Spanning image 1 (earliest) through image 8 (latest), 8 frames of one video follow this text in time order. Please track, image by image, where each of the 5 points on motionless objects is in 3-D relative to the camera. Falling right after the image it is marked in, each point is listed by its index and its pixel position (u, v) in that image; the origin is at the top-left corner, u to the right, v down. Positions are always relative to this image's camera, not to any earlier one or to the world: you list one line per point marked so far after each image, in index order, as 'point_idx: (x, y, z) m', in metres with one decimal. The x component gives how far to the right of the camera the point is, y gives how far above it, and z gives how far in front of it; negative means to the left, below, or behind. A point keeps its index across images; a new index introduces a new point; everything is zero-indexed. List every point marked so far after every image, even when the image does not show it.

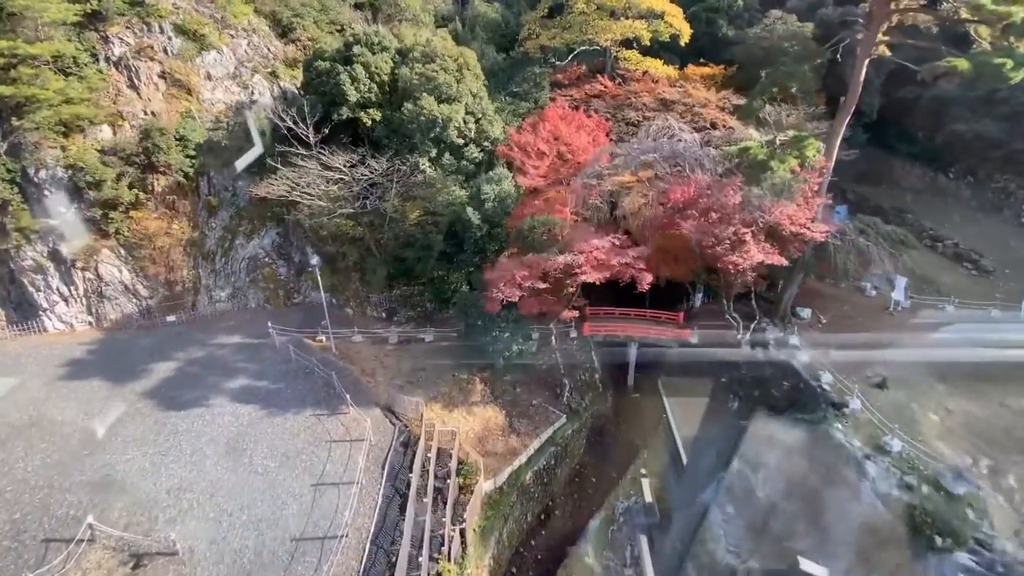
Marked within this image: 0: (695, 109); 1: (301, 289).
0: (+3.7, +3.6, +10.3) m
1: (-4.5, 0.0, +10.6) m
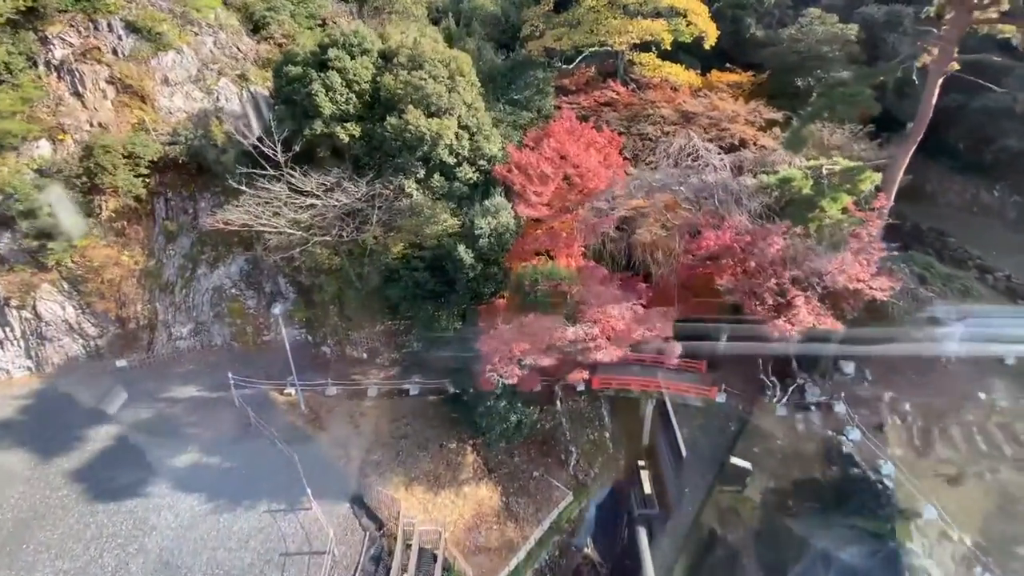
0: (+3.7, +2.9, +9.0) m
1: (-4.5, -0.7, +9.4) m
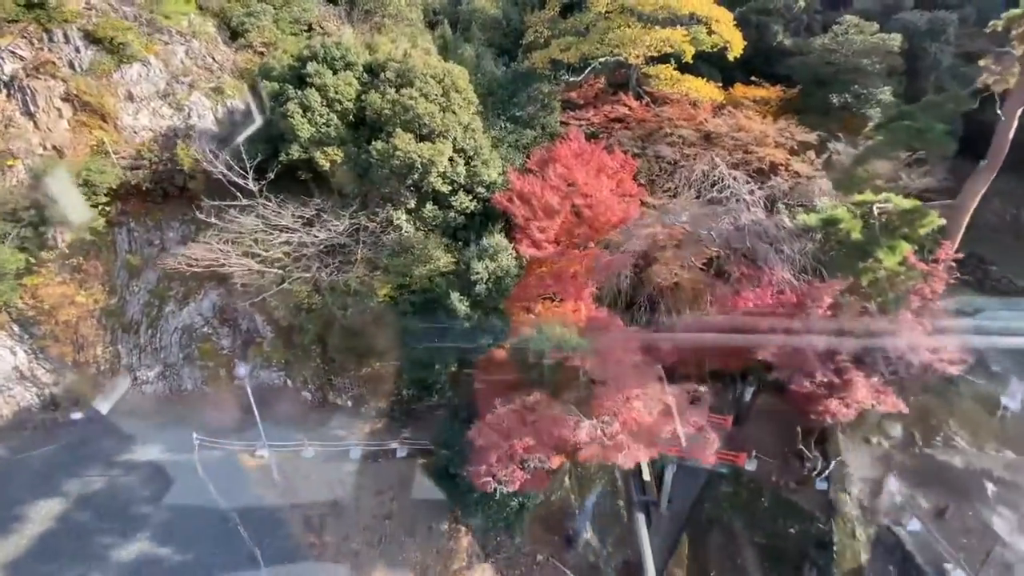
0: (+3.8, +2.2, +8.0) m
1: (-4.5, -1.3, +8.5) m
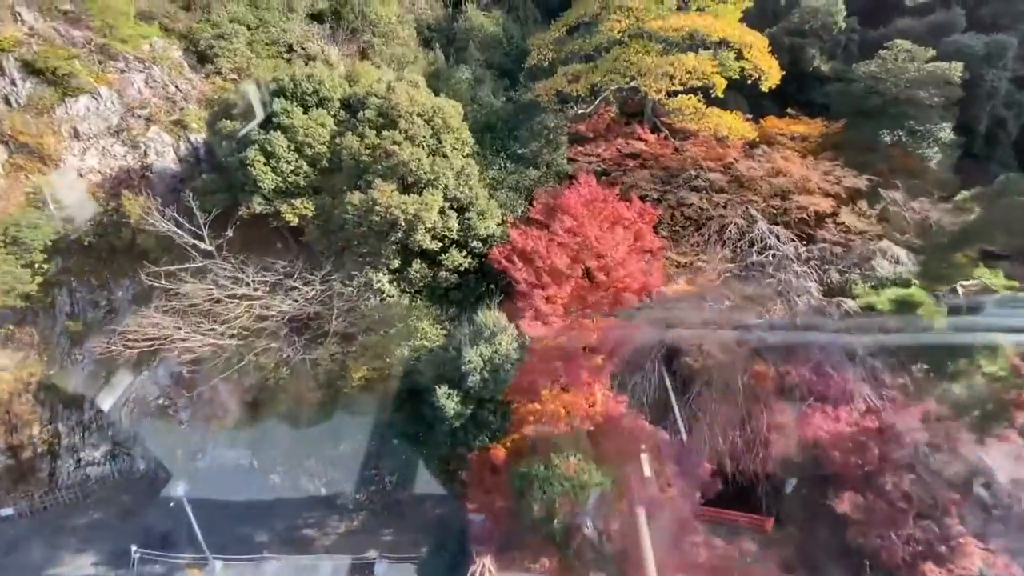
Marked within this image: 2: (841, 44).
0: (+3.8, +1.3, +6.9) m
1: (-4.5, -2.3, +7.4) m
2: (+5.6, +4.1, +8.6) m
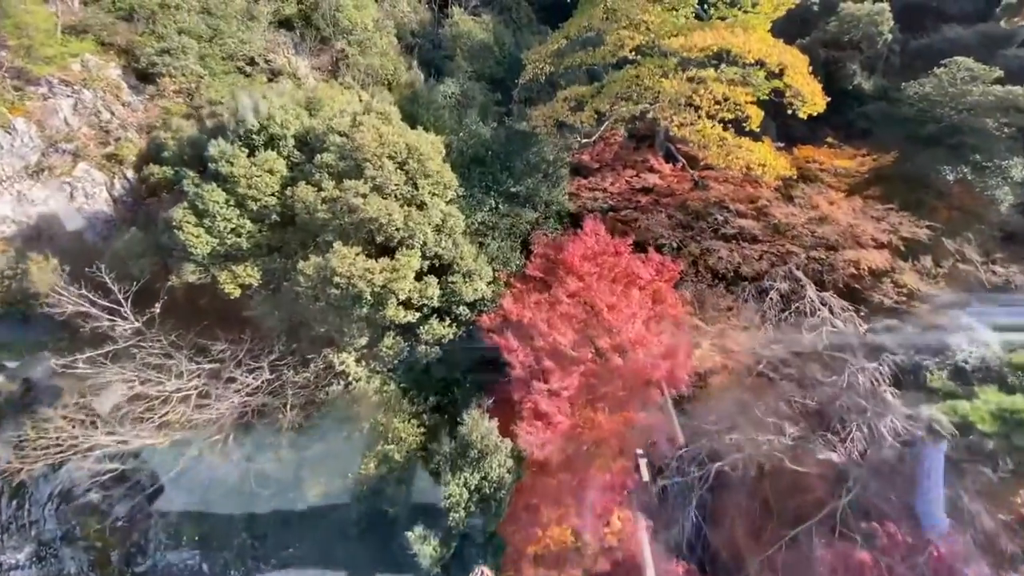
0: (+3.7, +0.5, +5.8) m
1: (-4.5, -3.2, +6.2) m
2: (+5.4, +3.4, +7.4) m
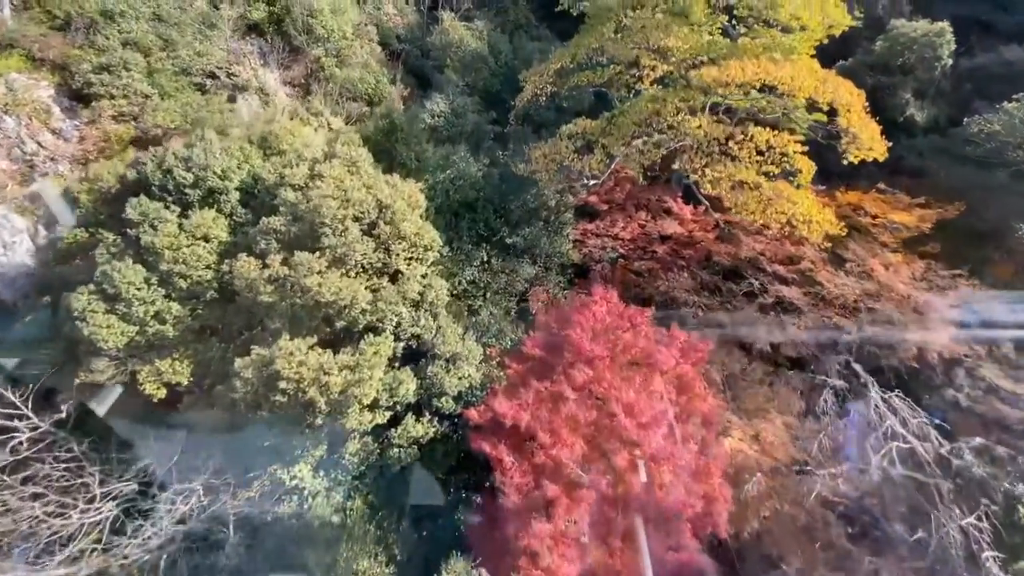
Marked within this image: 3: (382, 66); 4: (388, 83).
0: (+3.6, -0.3, +4.8) m
1: (-4.6, -4.0, +5.2) m
2: (+5.4, +2.6, +6.3) m
3: (-2.2, +3.8, +8.6) m
4: (-2.1, +3.4, +8.4) m
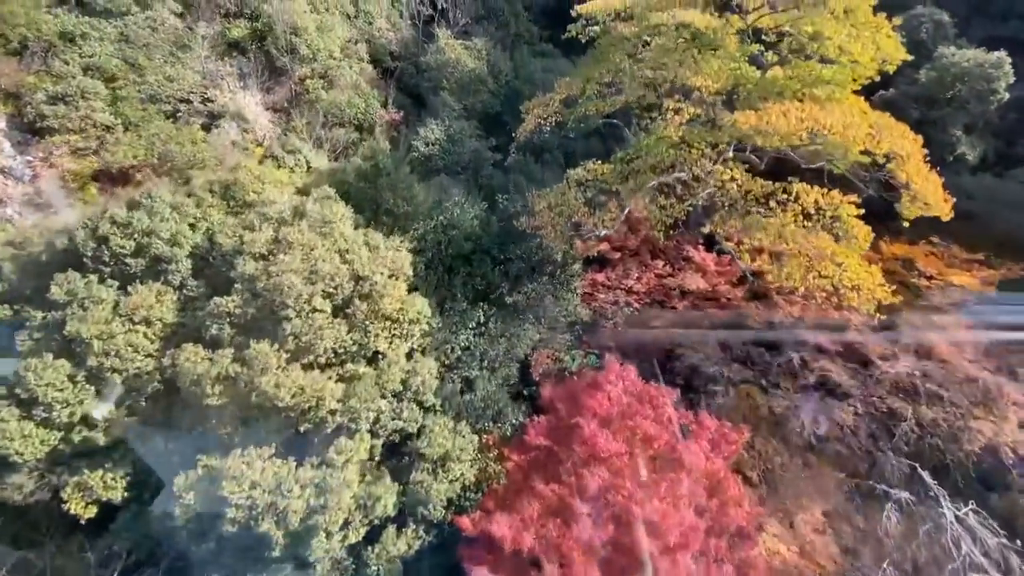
0: (+3.6, -1.0, +4.0) m
1: (-4.6, -4.7, +4.5) m
2: (+5.4, +1.9, +5.6) m
3: (-2.2, +3.1, +7.9) m
4: (-2.1, +2.8, +7.7) m
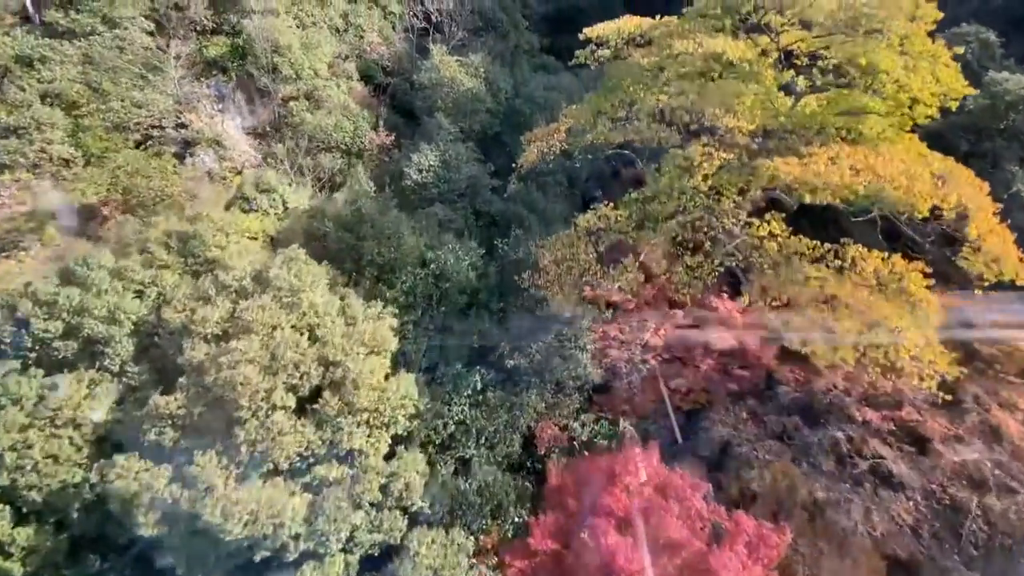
0: (+3.6, -1.5, +3.4) m
1: (-4.5, -5.2, +3.9) m
2: (+5.4, +1.4, +5.0) m
3: (-2.2, +2.6, +7.3) m
4: (-2.1, +2.2, +7.1) m
